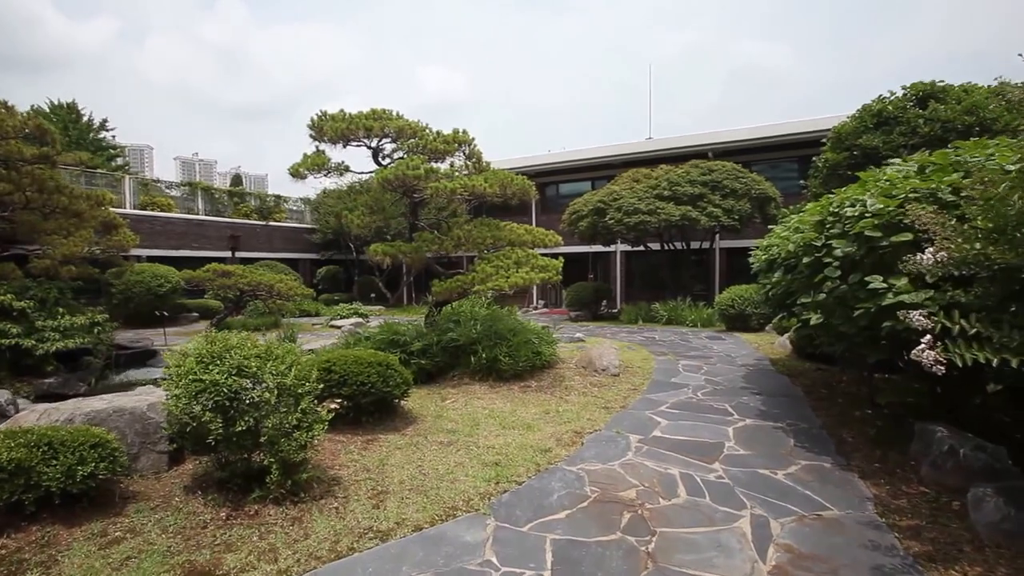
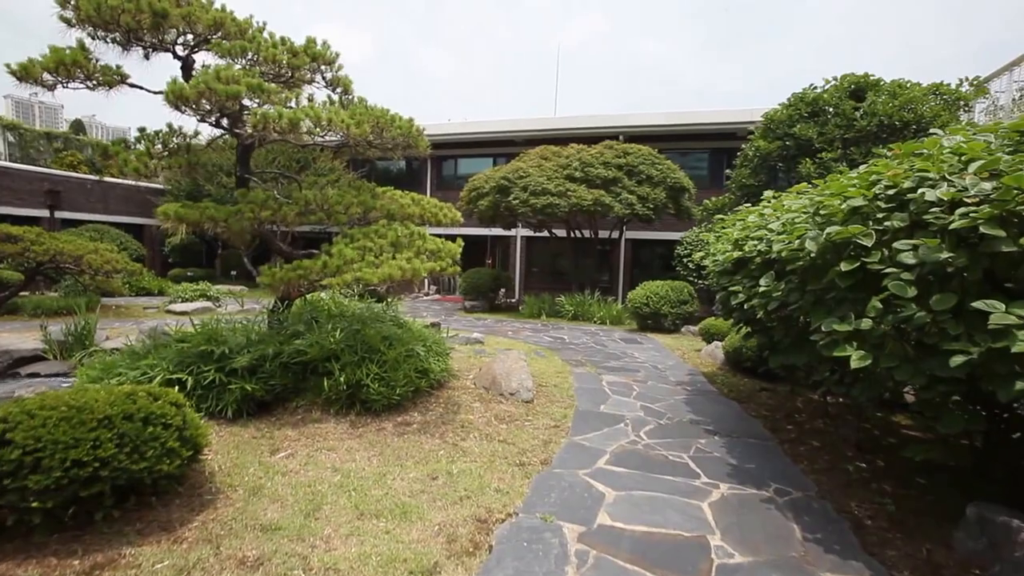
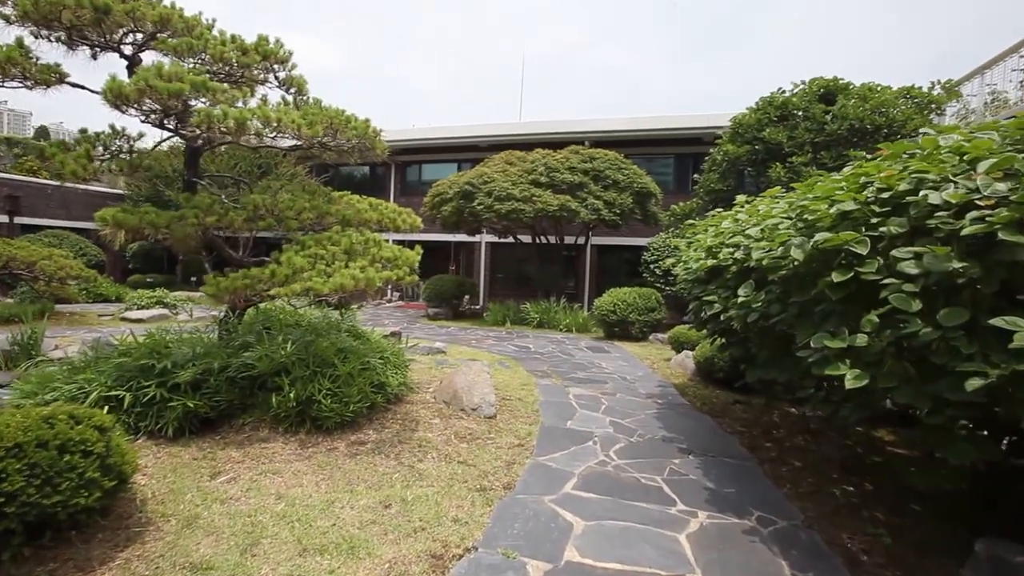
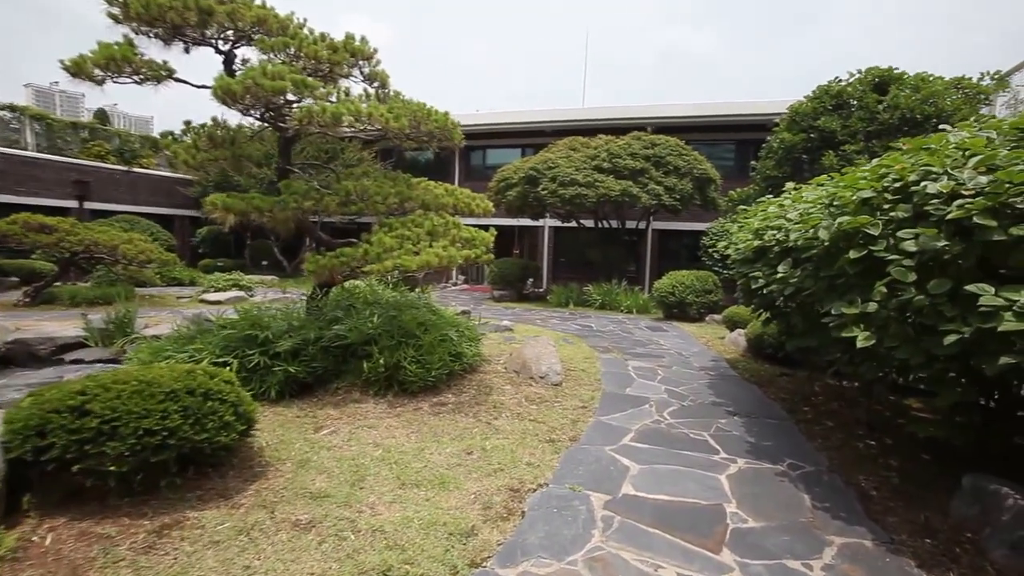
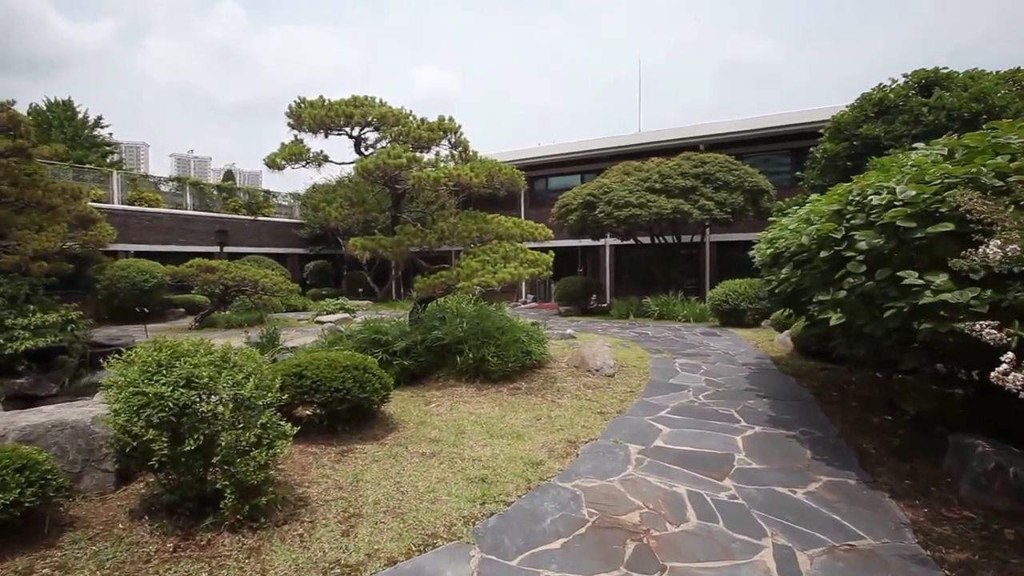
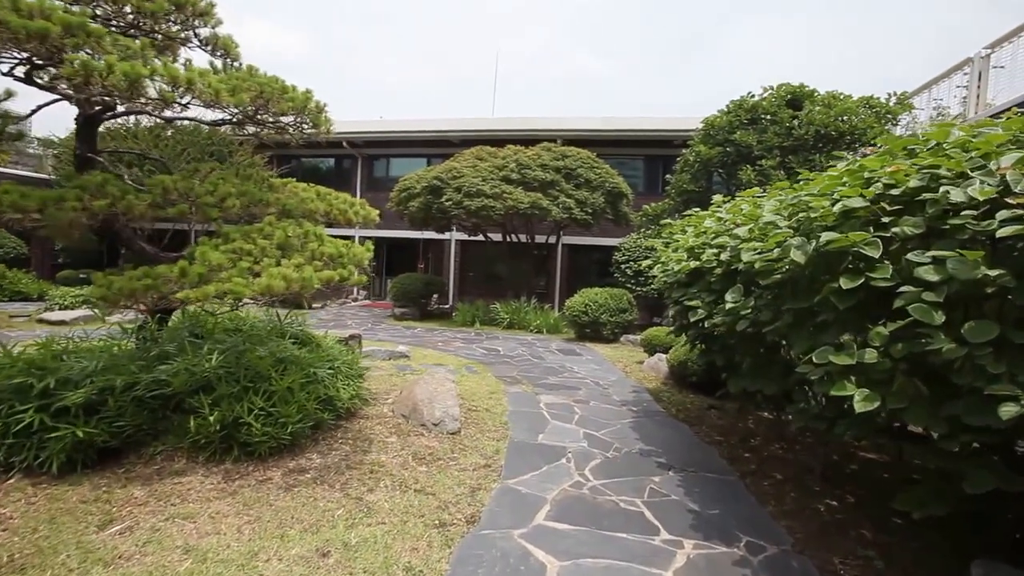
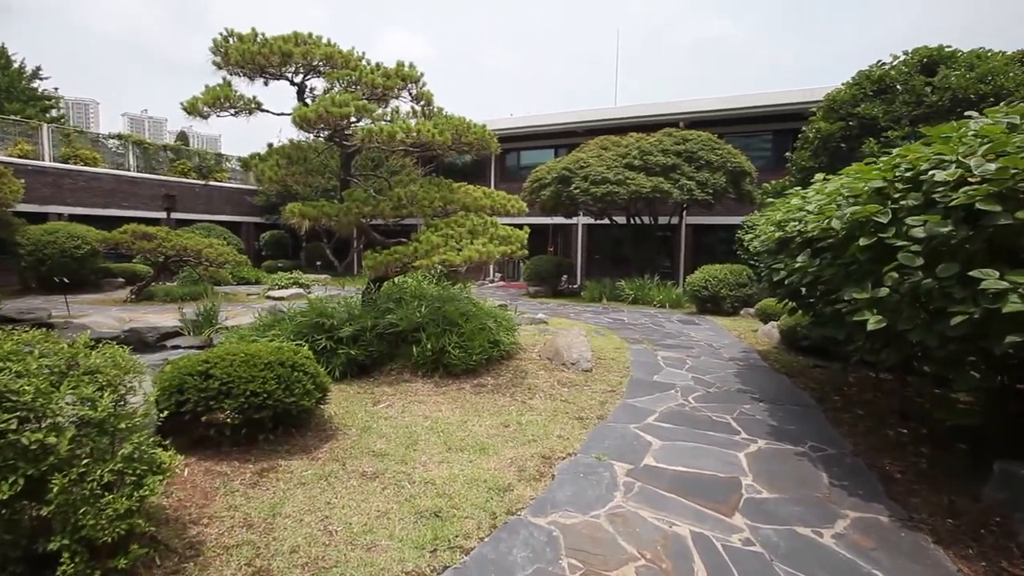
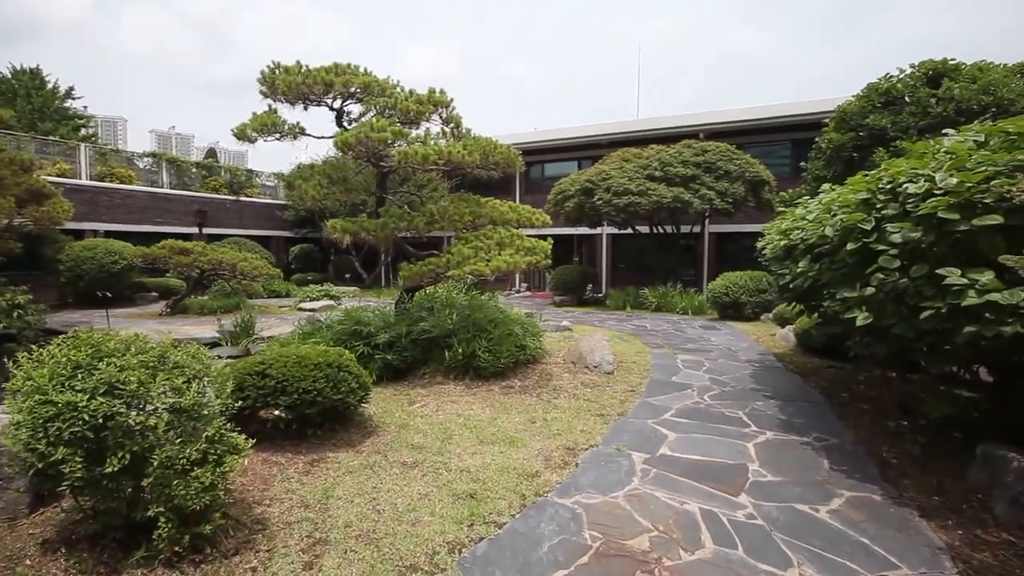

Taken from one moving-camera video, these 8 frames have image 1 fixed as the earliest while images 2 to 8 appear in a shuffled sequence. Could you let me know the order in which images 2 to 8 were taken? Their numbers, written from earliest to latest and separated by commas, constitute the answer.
5, 8, 7, 4, 2, 3, 6
